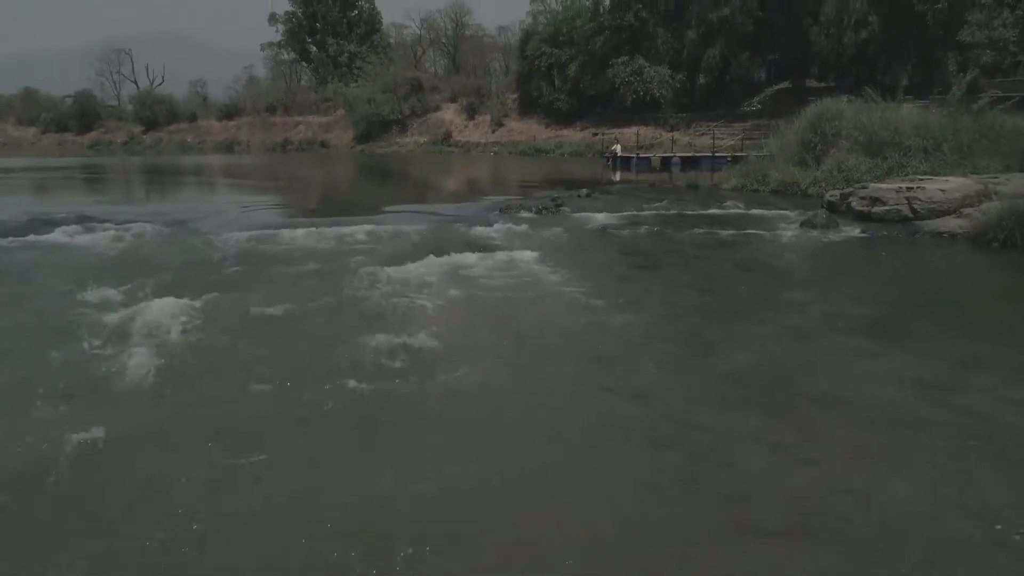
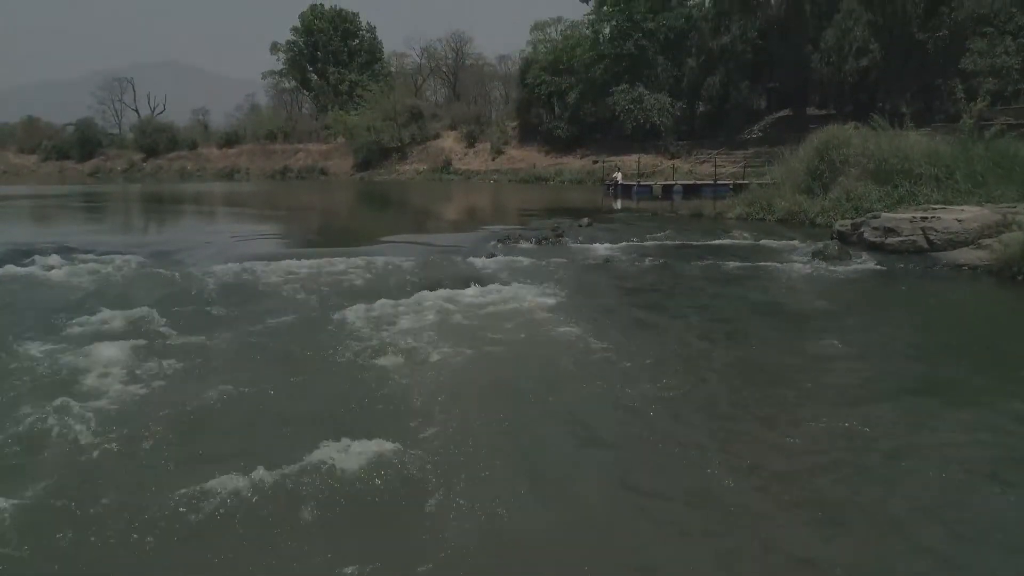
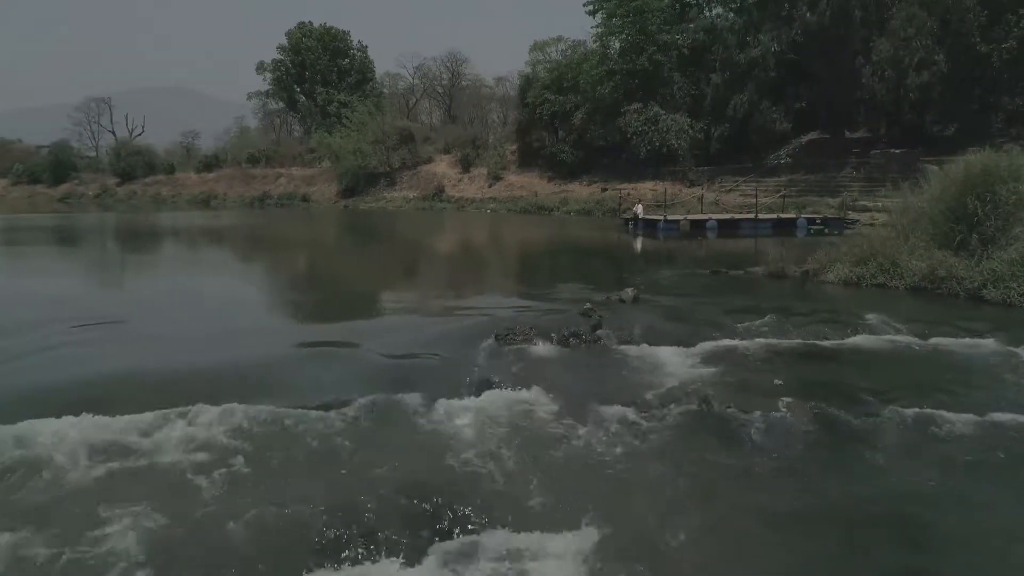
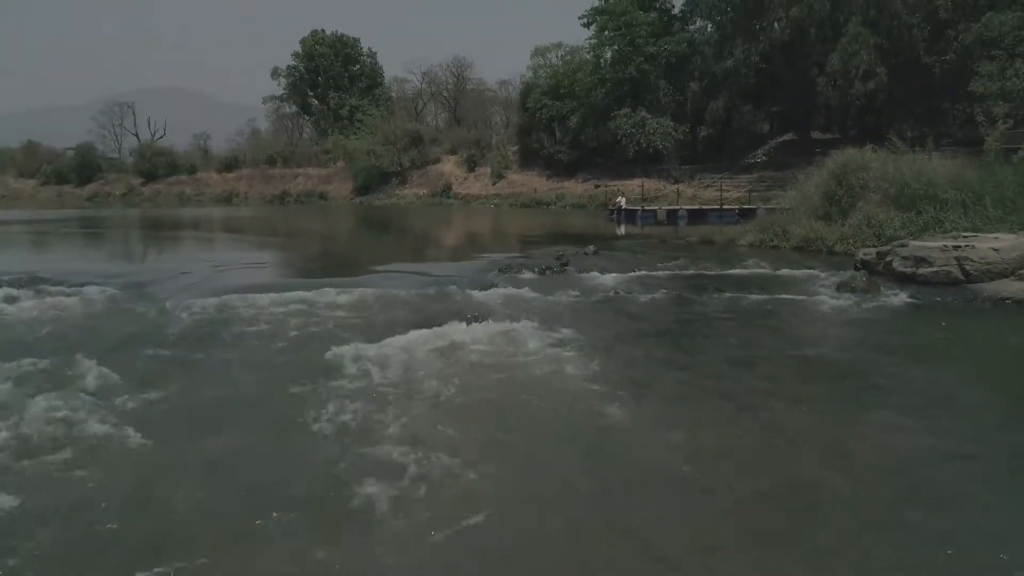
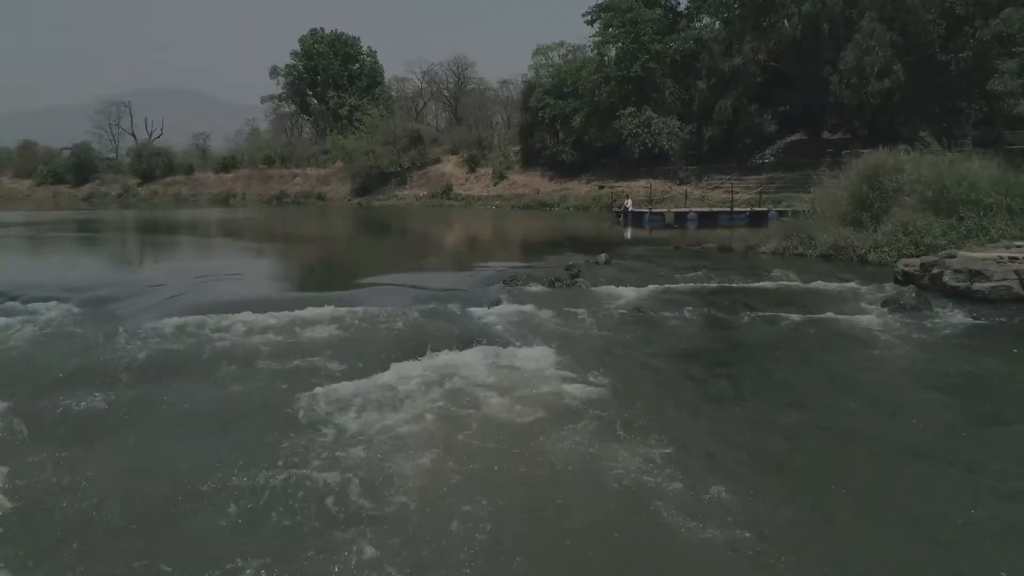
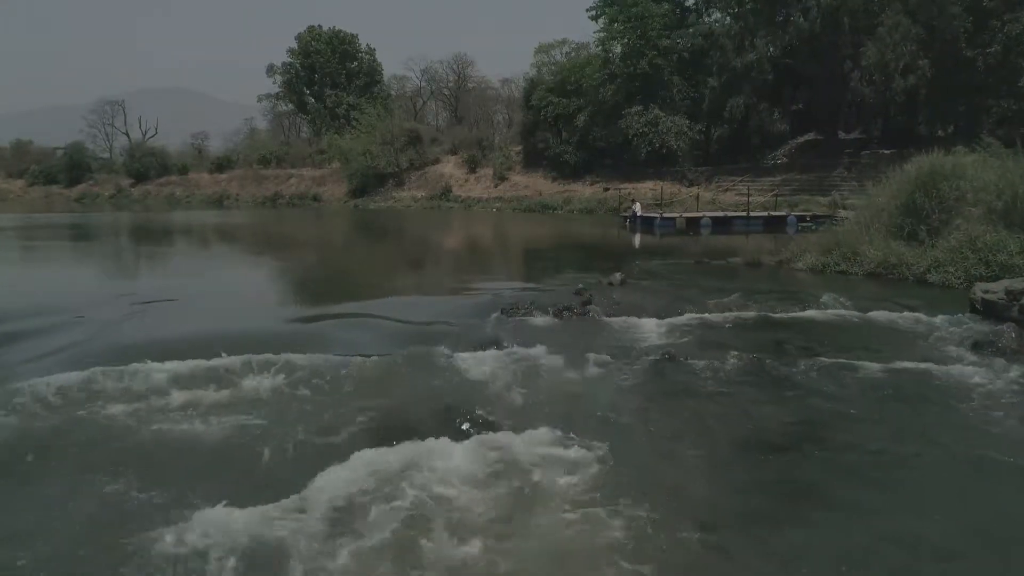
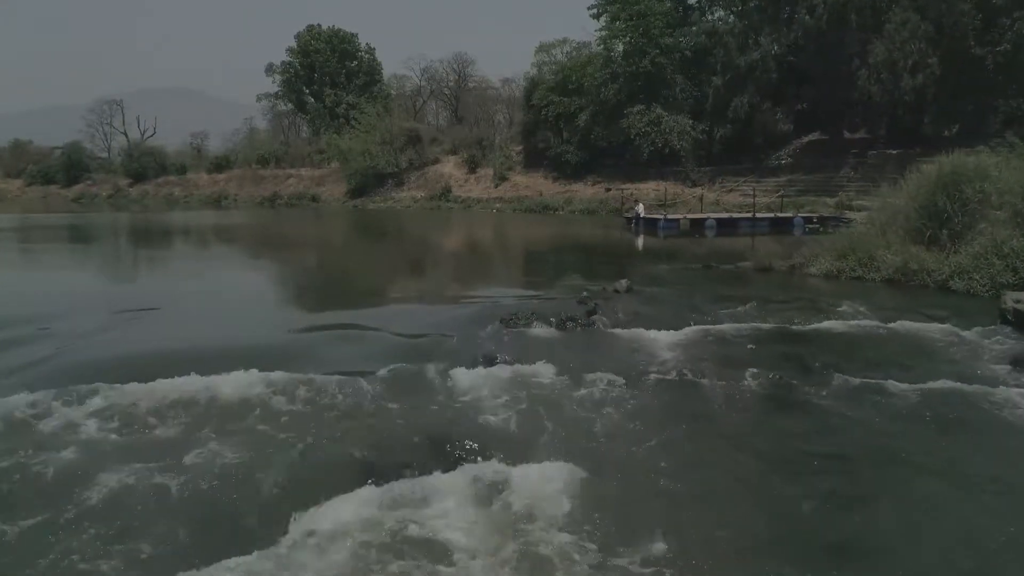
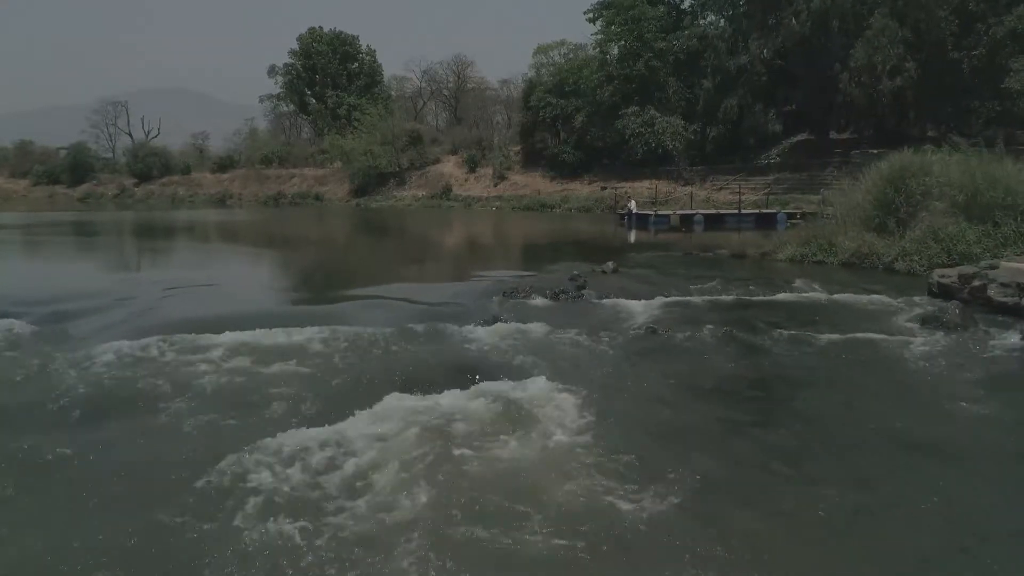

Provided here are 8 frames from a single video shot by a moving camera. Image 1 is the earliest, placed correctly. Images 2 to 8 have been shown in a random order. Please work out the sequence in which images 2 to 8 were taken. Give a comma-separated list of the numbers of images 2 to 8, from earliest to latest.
2, 4, 5, 8, 6, 7, 3
